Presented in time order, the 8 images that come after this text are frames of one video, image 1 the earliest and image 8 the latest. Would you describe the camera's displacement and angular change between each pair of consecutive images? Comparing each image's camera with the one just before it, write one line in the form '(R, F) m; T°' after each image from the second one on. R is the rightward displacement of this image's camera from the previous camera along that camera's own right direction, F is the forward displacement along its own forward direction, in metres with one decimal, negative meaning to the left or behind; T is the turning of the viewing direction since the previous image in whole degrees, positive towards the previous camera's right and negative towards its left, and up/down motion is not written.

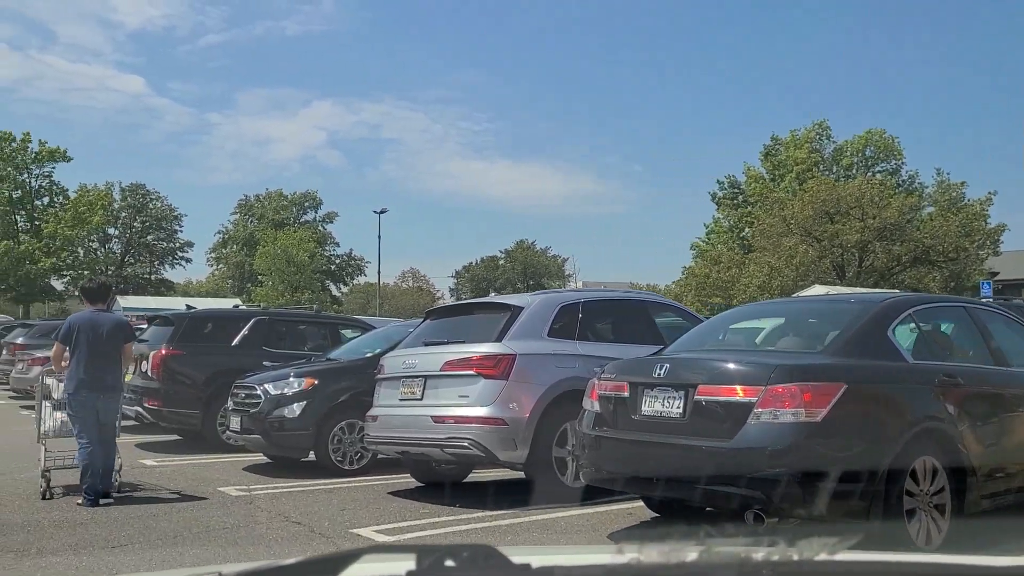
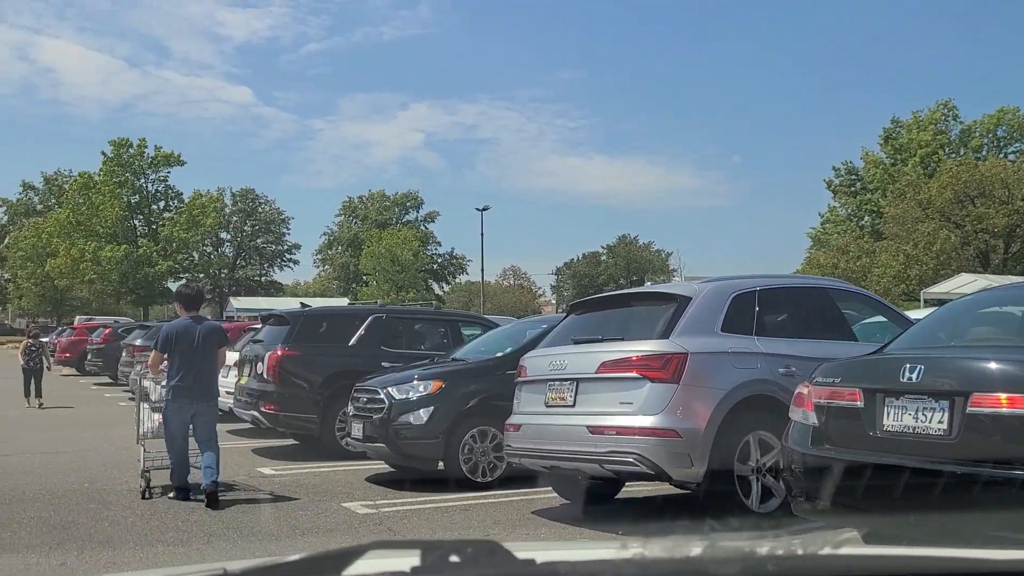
(-0.4, +0.9) m; -6°
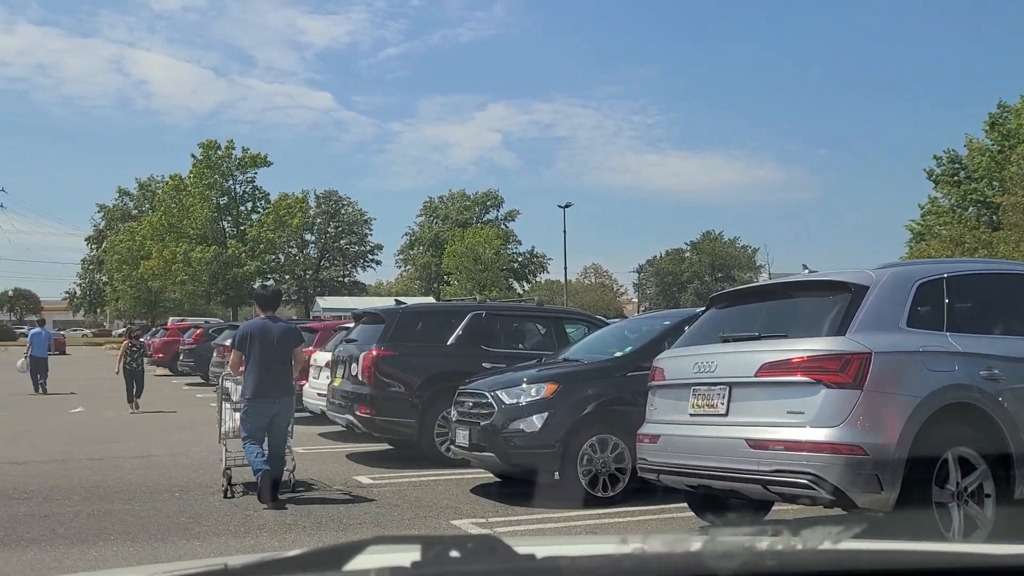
(-0.3, +0.7) m; -5°
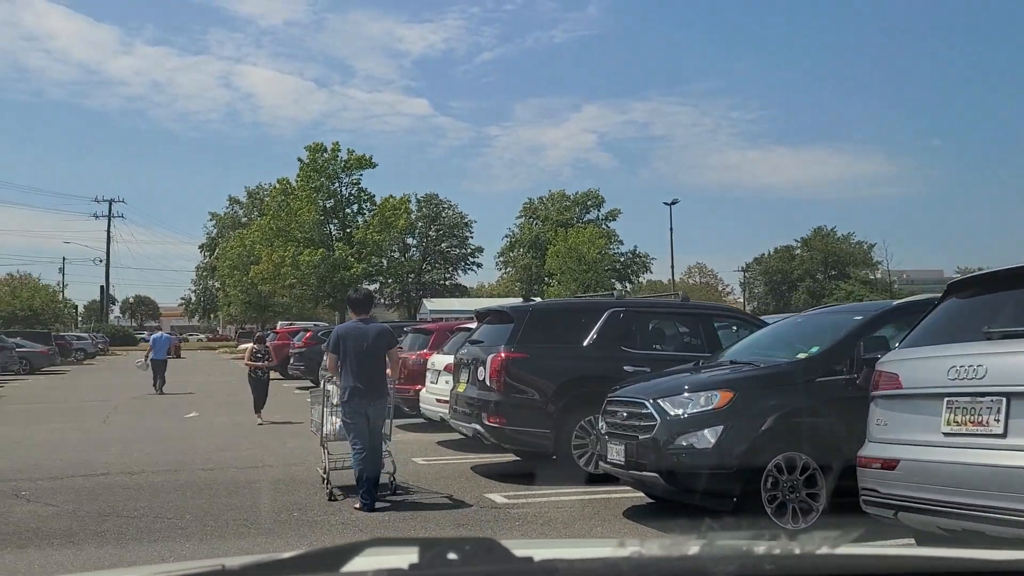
(-0.4, +0.9) m; -6°
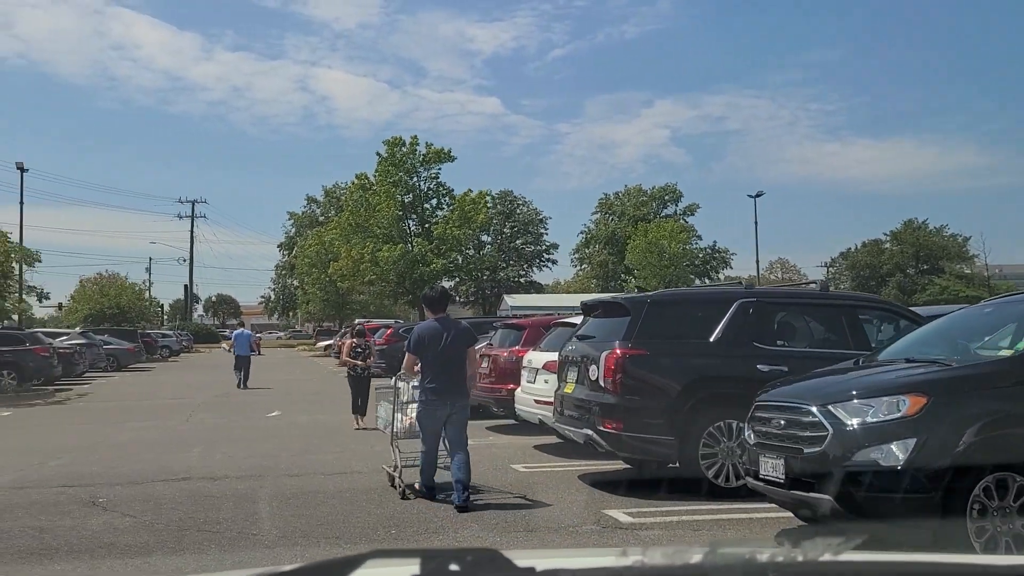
(-0.4, +0.9) m; -5°
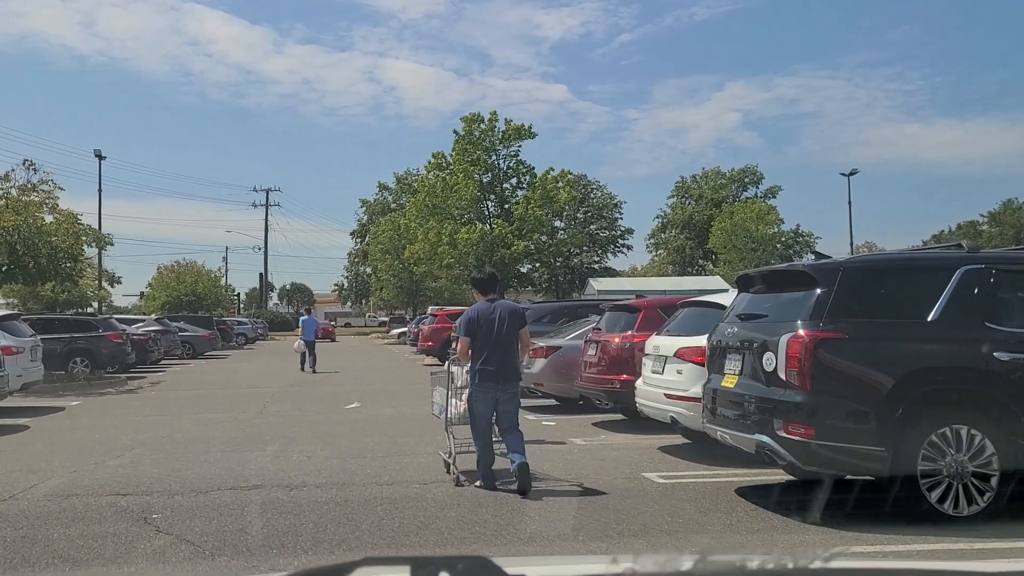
(-0.5, +1.5) m; -4°
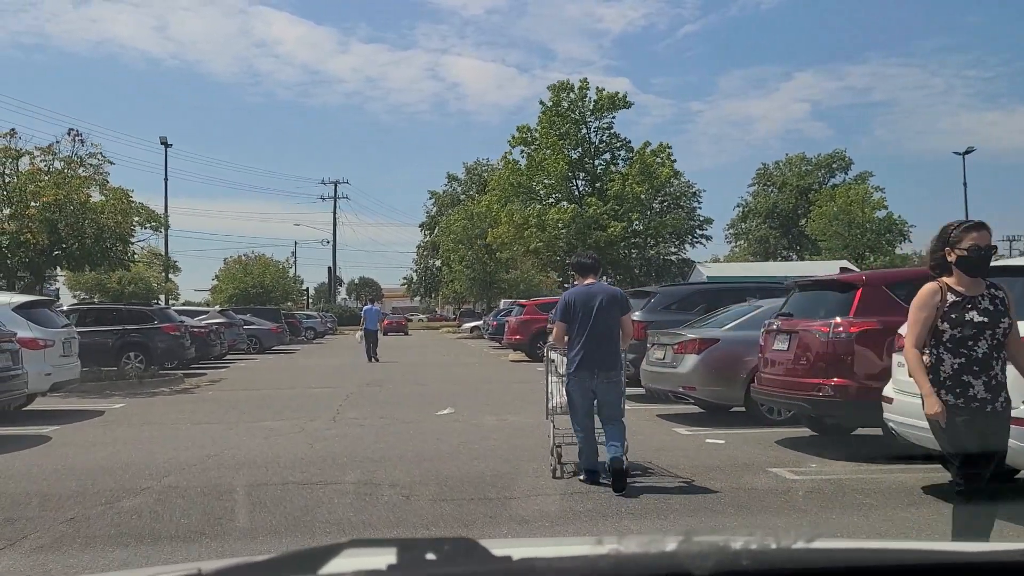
(-0.9, +2.8) m; -4°
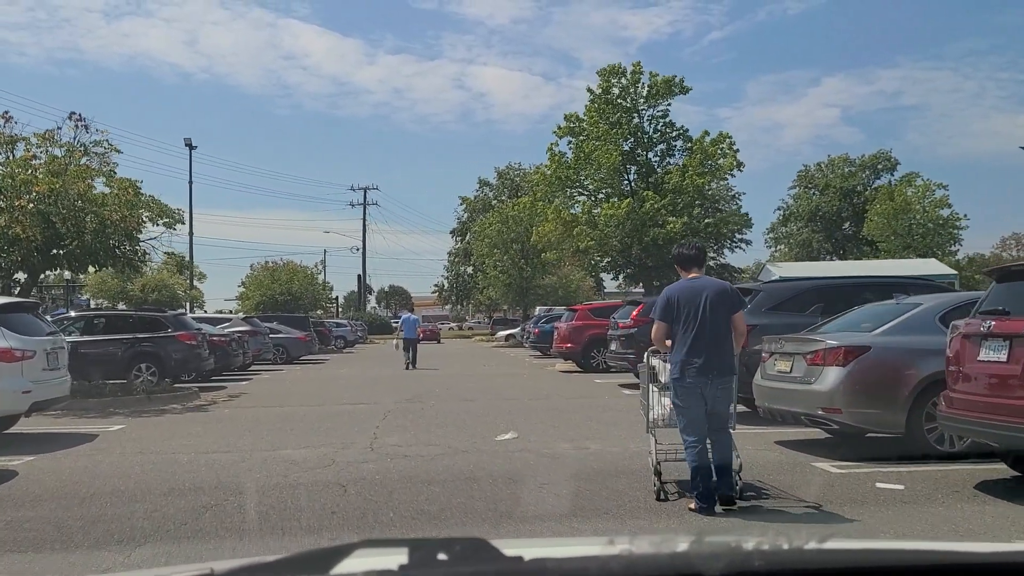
(-0.5, +2.1) m; -2°
